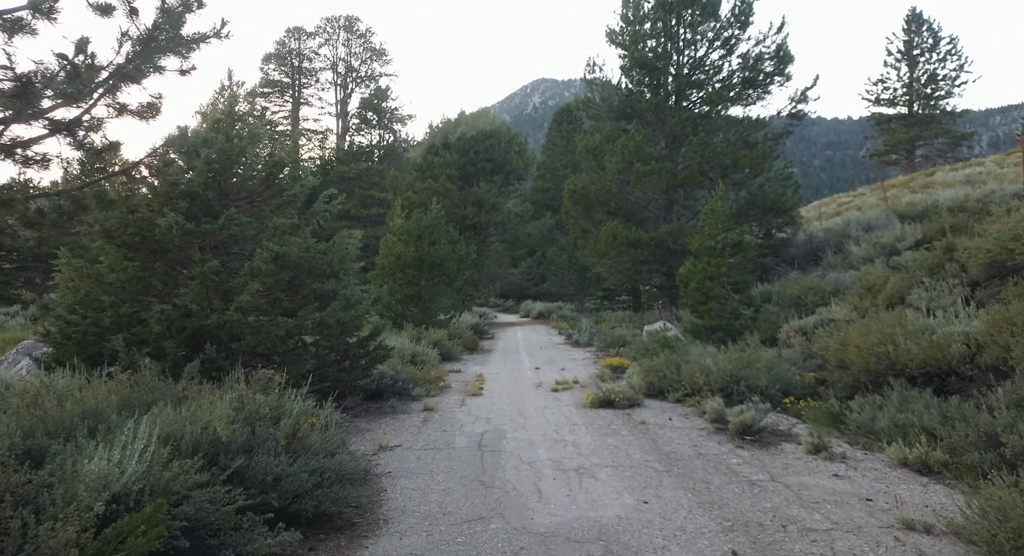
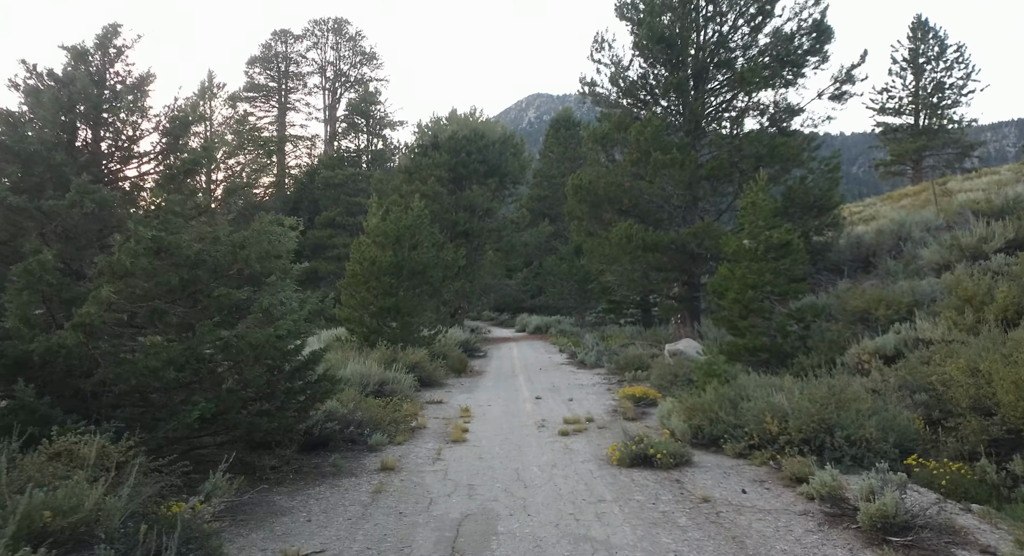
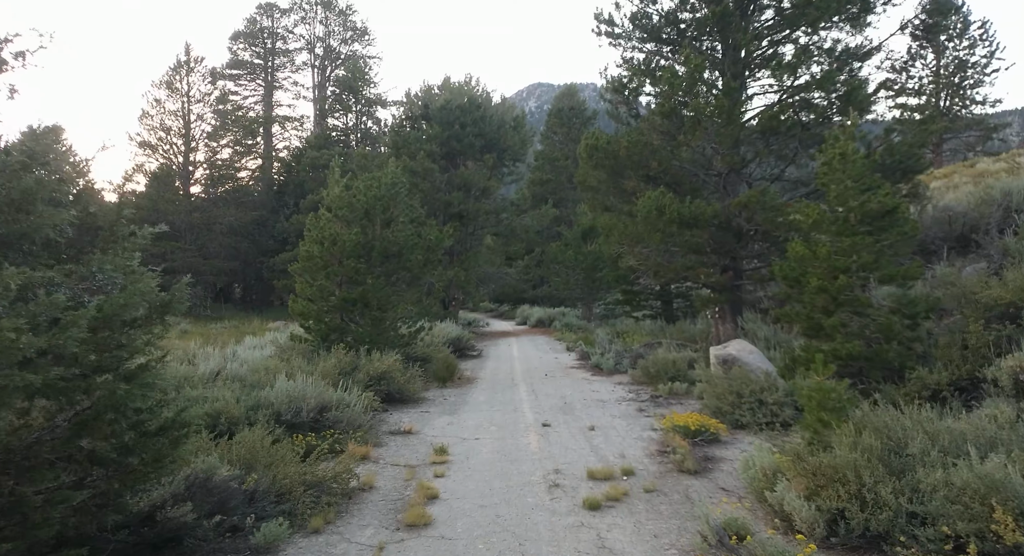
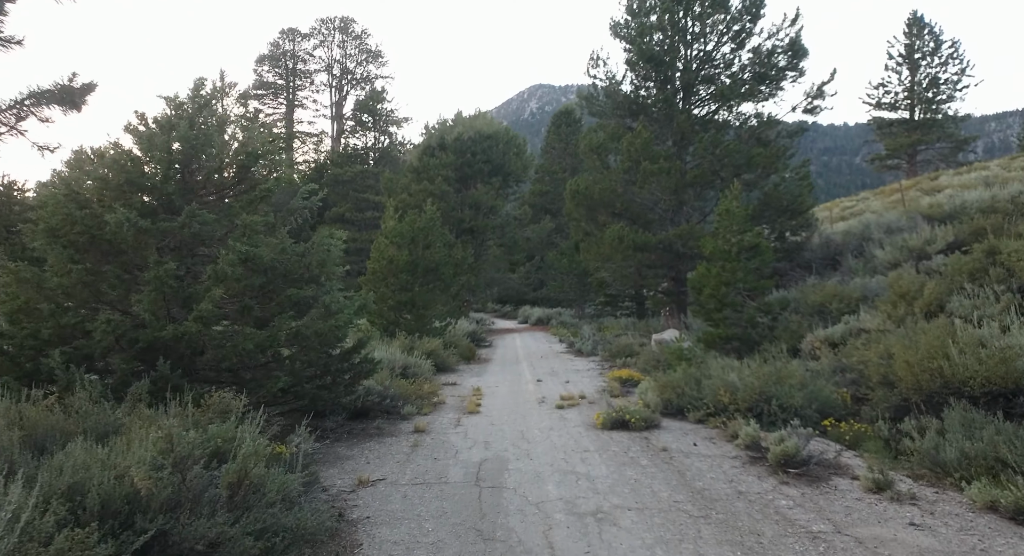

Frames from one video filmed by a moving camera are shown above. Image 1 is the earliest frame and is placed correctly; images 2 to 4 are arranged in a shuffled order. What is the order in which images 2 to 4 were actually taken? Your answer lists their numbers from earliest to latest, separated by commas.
4, 2, 3
